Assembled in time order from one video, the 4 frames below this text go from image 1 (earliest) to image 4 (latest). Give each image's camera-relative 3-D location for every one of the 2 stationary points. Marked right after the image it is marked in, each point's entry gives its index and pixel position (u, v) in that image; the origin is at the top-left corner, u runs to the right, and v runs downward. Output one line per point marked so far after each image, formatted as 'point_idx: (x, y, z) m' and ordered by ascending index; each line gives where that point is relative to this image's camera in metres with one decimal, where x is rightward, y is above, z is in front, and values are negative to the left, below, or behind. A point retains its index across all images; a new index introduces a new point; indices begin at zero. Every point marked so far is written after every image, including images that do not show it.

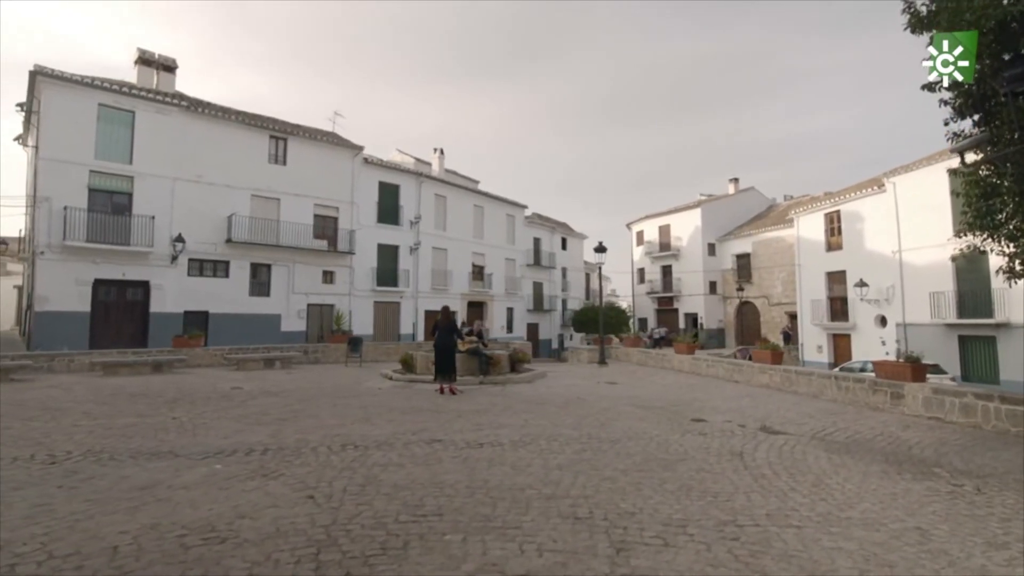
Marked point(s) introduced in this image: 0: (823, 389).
0: (+5.6, -1.8, +9.9) m
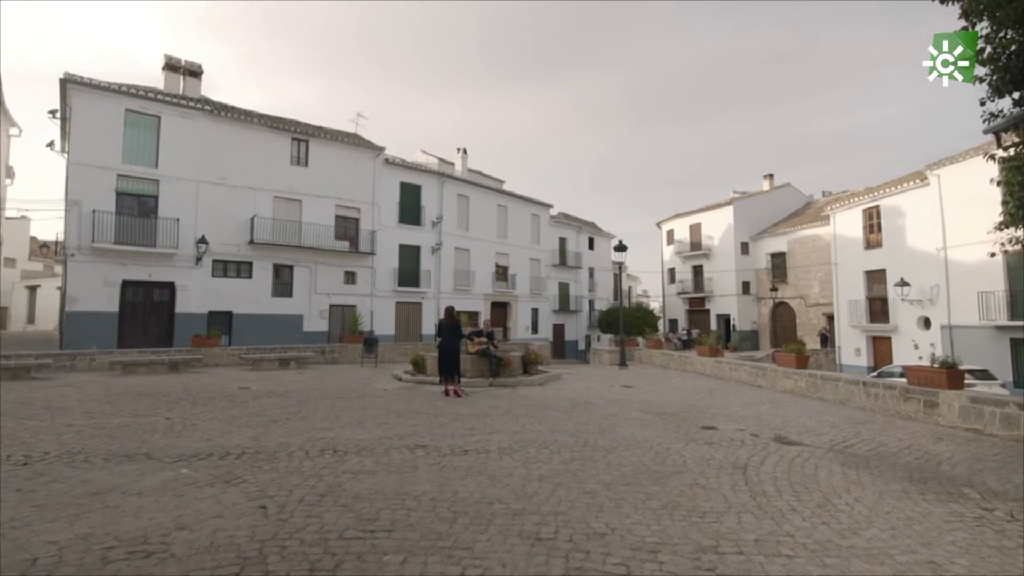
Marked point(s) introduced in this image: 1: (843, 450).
0: (+5.6, -1.8, +9.2) m
1: (+3.8, -1.9, +6.4) m
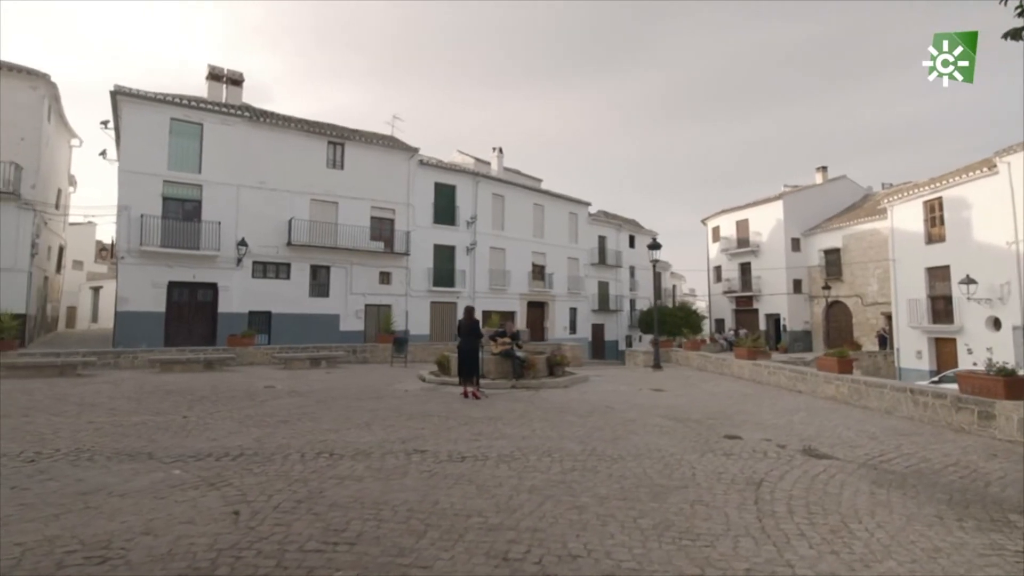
0: (+5.9, -1.8, +8.4) m
1: (+3.8, -1.9, +5.8) m
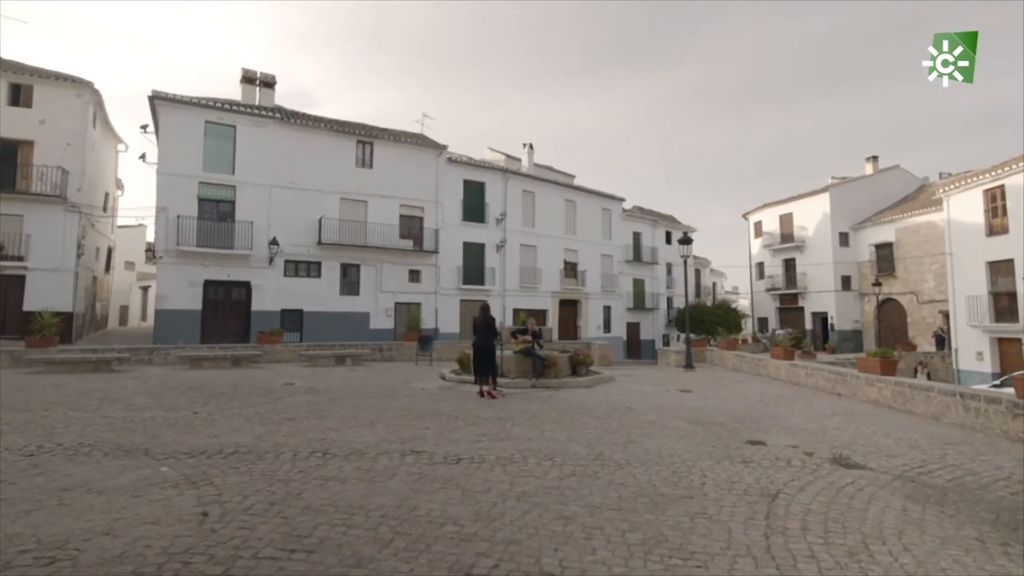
0: (+6.0, -1.7, +7.7) m
1: (+3.8, -1.8, +5.2) m
